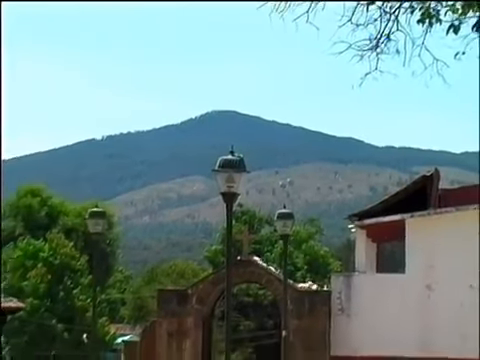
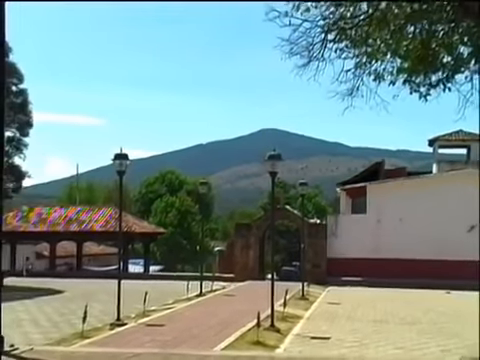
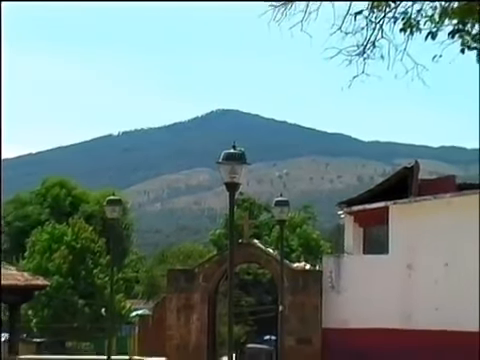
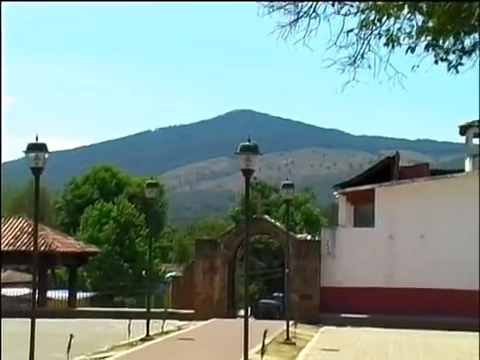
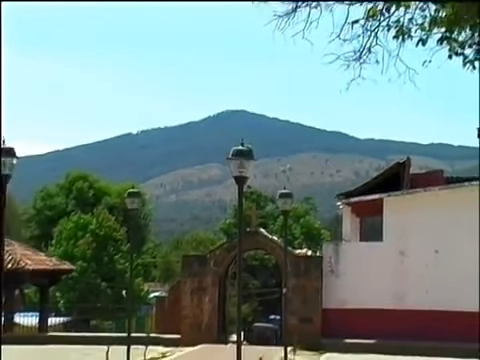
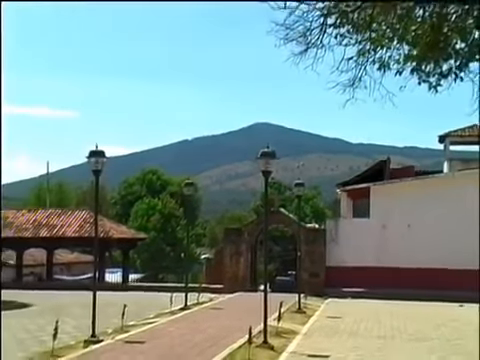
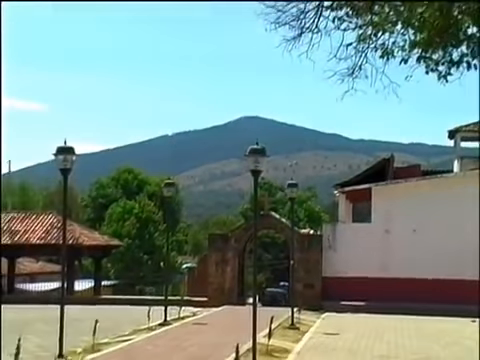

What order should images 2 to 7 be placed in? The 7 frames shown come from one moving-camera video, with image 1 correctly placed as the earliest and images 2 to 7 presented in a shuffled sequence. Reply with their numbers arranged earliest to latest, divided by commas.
3, 5, 4, 7, 6, 2
